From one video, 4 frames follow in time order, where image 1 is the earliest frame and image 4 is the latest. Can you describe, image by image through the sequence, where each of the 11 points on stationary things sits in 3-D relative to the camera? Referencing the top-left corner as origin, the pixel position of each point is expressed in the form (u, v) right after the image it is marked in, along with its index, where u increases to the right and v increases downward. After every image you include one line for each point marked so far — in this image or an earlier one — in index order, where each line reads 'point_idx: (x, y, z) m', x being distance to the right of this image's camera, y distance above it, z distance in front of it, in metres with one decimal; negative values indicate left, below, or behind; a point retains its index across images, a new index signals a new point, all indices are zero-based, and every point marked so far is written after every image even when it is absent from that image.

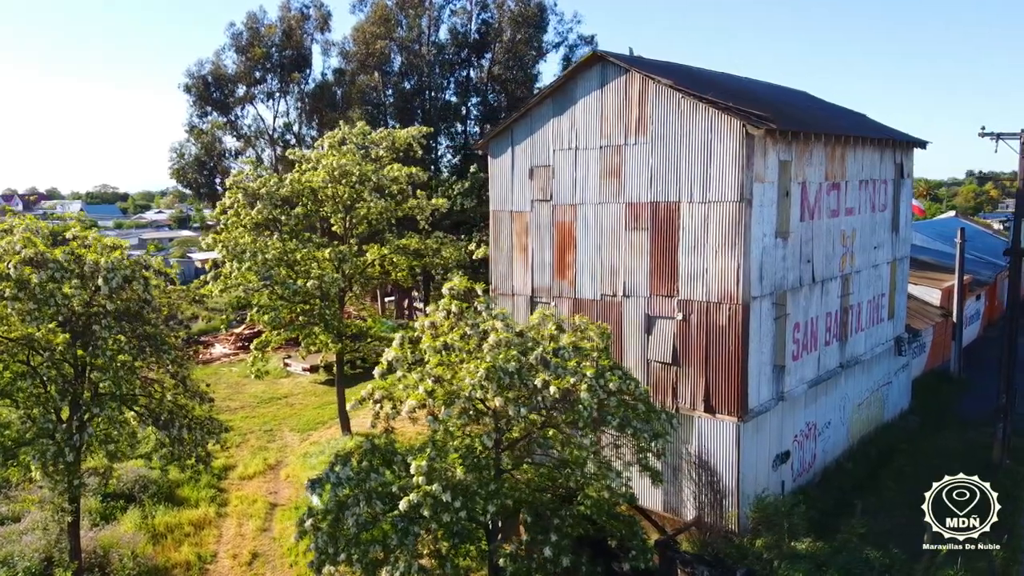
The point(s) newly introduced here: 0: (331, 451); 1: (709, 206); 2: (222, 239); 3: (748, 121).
0: (-4.1, -3.8, +17.3) m
1: (+2.5, +1.0, +9.5) m
2: (-6.2, +1.1, +16.1) m
3: (+2.8, +2.0, +9.0) m
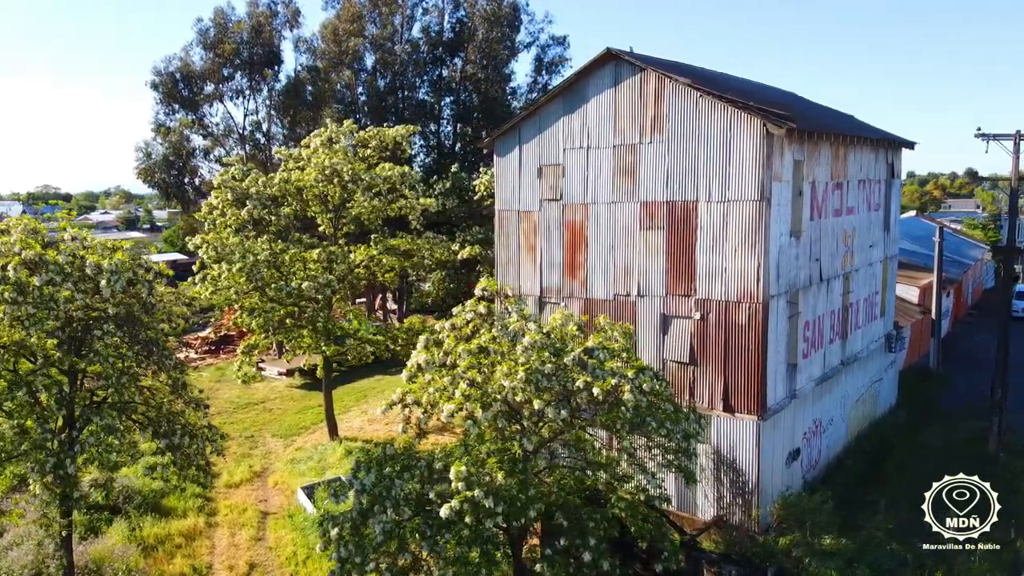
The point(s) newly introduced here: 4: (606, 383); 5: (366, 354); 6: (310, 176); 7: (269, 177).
0: (-4.3, -3.8, +16.9) m
1: (+2.7, +1.0, +9.5) m
2: (-6.3, +1.0, +15.6) m
3: (+3.1, +2.0, +9.1) m
4: (+0.9, -0.9, +7.3) m
5: (-3.4, -1.5, +17.4) m
6: (-4.3, +2.4, +15.9) m
7: (-5.2, +2.4, +16.1) m
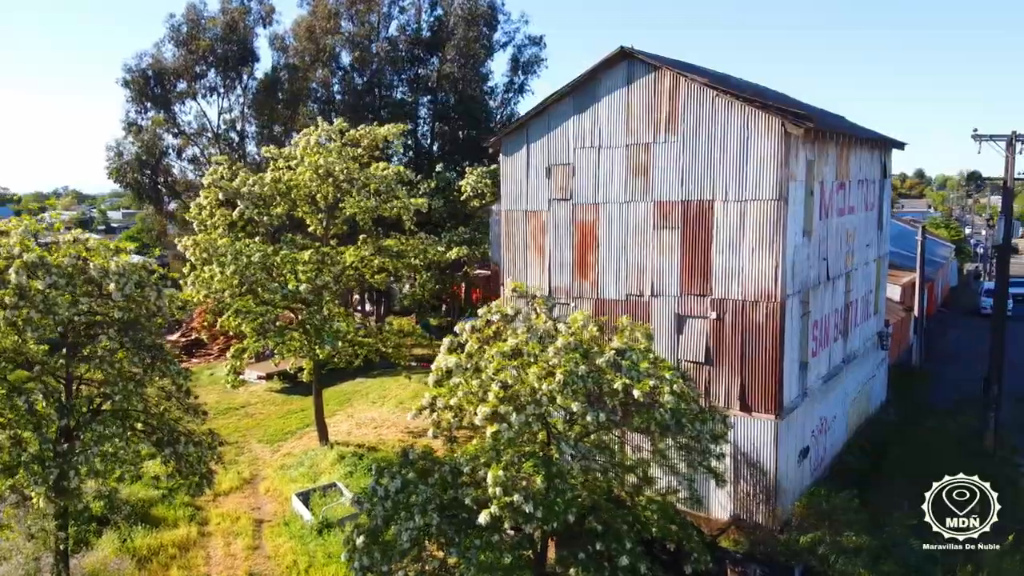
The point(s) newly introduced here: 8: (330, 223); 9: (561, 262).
0: (-4.4, -3.8, +16.6) m
1: (+2.9, +1.1, +9.5) m
2: (-6.4, +1.0, +15.2) m
3: (+3.3, +2.0, +9.1) m
4: (+1.3, -0.9, +7.2) m
5: (-3.5, -1.6, +17.1) m
6: (-4.3, +2.3, +15.6) m
7: (-5.3, +2.3, +15.8) m
8: (-3.9, +1.4, +16.2) m
9: (+0.7, +0.4, +11.2) m
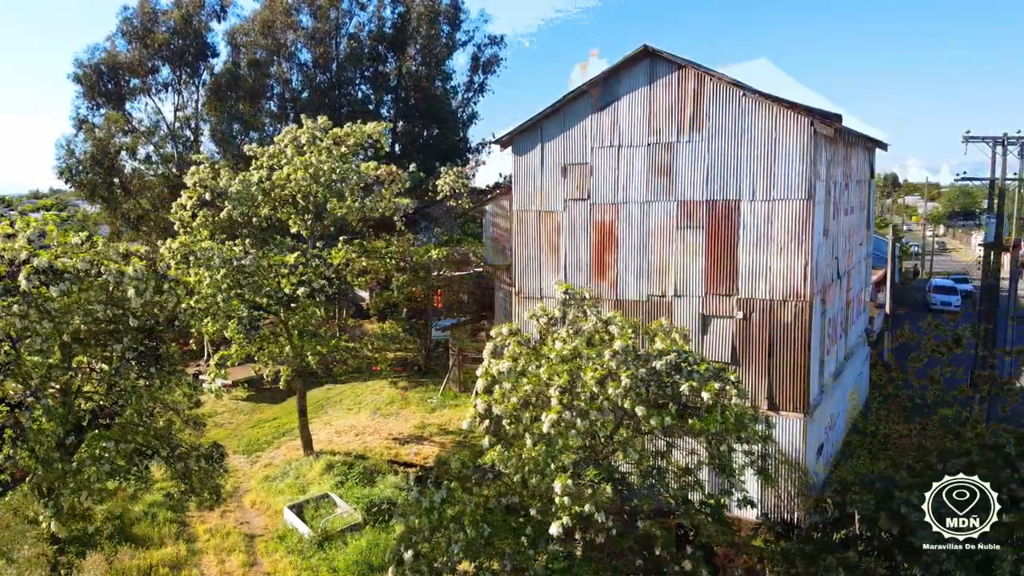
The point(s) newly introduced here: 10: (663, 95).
0: (-4.5, -3.9, +16.0) m
1: (+3.3, +1.1, +9.5) m
2: (-6.4, +0.9, +14.5) m
3: (+3.7, +2.1, +9.1) m
4: (+1.8, -0.9, +7.1) m
5: (-3.7, -1.6, +16.6) m
6: (-4.5, +2.2, +15.0) m
7: (-5.4, +2.2, +15.1) m
8: (-4.1, +1.3, +15.7) m
9: (+1.0, +0.4, +11.0) m
10: (+2.0, +2.6, +10.1) m
